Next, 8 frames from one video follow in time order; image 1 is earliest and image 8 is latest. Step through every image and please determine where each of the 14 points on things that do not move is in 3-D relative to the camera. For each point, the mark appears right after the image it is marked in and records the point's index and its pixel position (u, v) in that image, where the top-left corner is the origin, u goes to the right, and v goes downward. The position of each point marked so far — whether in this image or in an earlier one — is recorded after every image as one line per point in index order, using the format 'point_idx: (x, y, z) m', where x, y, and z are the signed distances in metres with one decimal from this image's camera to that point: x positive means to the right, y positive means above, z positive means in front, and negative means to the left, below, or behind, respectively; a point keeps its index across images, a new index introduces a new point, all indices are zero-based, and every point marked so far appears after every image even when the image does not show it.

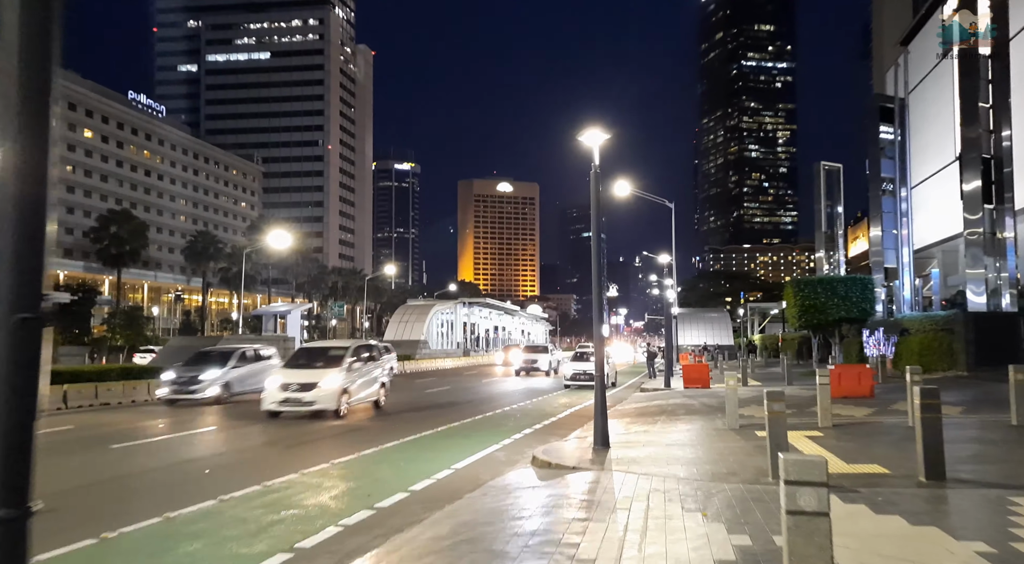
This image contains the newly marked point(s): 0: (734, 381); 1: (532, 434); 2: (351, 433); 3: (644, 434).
0: (+4.2, -1.9, +15.5) m
1: (+0.3, -3.1, +16.2) m
2: (-3.3, -3.1, +15.9) m
3: (+2.5, -2.9, +15.3) m
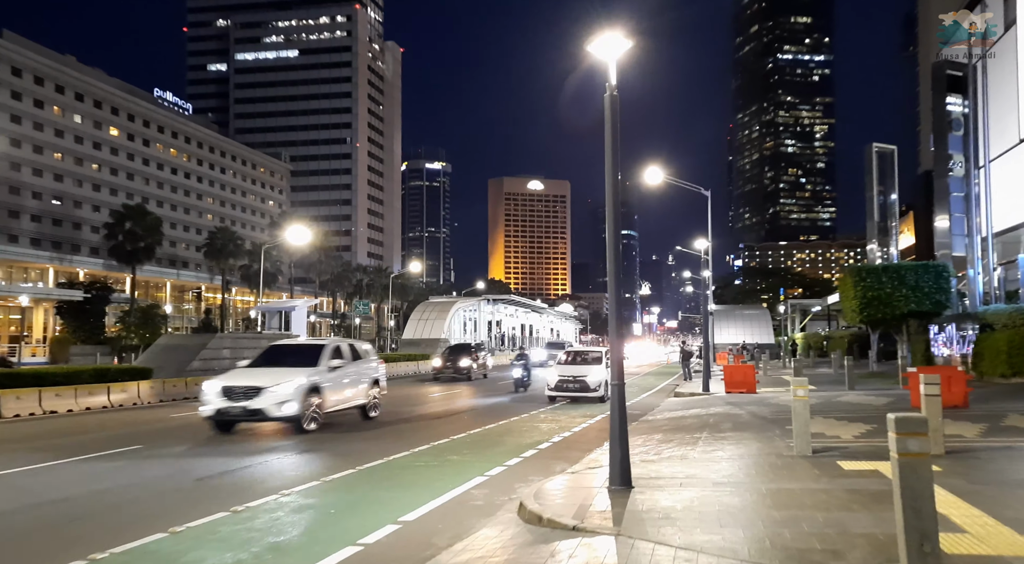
0: (+4.1, -1.5, +11.5) m
1: (+0.2, -2.7, +12.4) m
2: (-3.4, -2.8, +12.2) m
3: (+2.4, -2.5, +11.5) m
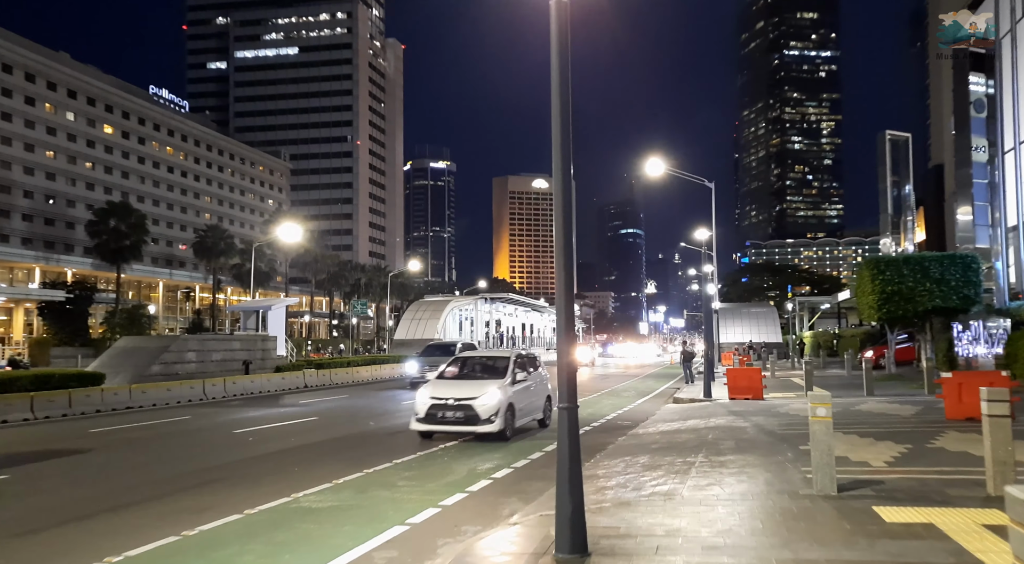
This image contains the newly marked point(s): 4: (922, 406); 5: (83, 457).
0: (+3.4, -1.4, +8.8) m
1: (-0.5, -2.6, +9.7) m
2: (-4.1, -2.6, +9.6) m
3: (+1.7, -2.4, +8.8) m
4: (+9.5, -2.9, +18.9) m
5: (-7.4, -3.0, +14.1) m
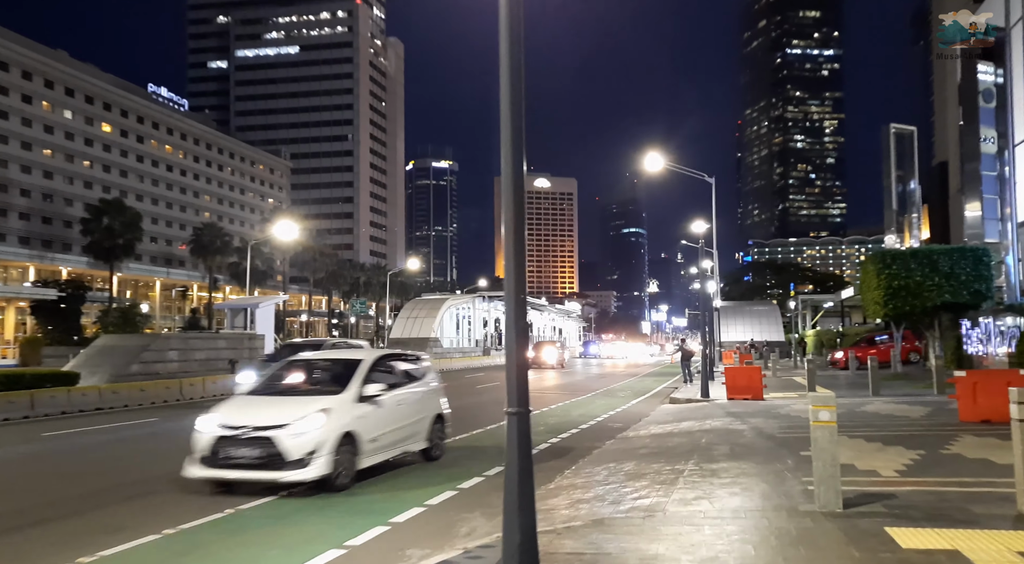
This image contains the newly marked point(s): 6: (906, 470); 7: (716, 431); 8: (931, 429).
0: (+3.0, -1.2, +7.7) m
1: (-0.9, -2.4, +8.6) m
2: (-4.5, -2.5, +8.5) m
3: (+1.3, -2.2, +7.6) m
4: (+9.1, -2.7, +17.7) m
5: (-7.8, -2.8, +13.0) m
6: (+4.8, -2.3, +9.9) m
7: (+3.9, -2.8, +15.4) m
8: (+7.1, -2.5, +13.8) m
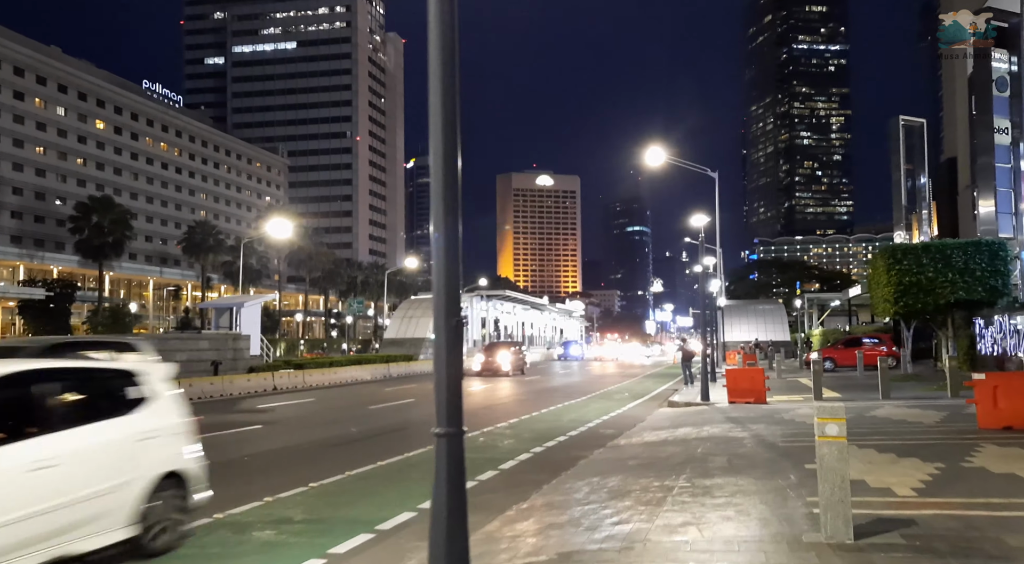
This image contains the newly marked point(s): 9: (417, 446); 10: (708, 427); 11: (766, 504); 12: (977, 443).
0: (+2.6, -1.1, +6.5) m
1: (-1.3, -2.4, +7.4) m
2: (-4.9, -2.4, +7.3) m
3: (+0.9, -2.2, +6.5) m
4: (+8.8, -2.6, +16.5) m
5: (-8.1, -2.8, +11.9) m
6: (+4.4, -2.2, +8.7) m
7: (+3.5, -2.7, +14.2) m
8: (+6.8, -2.4, +12.6) m
9: (-1.7, -3.1, +15.3) m
10: (+3.9, -2.9, +16.3) m
11: (+2.5, -2.2, +8.1) m
12: (+6.6, -2.3, +11.6) m
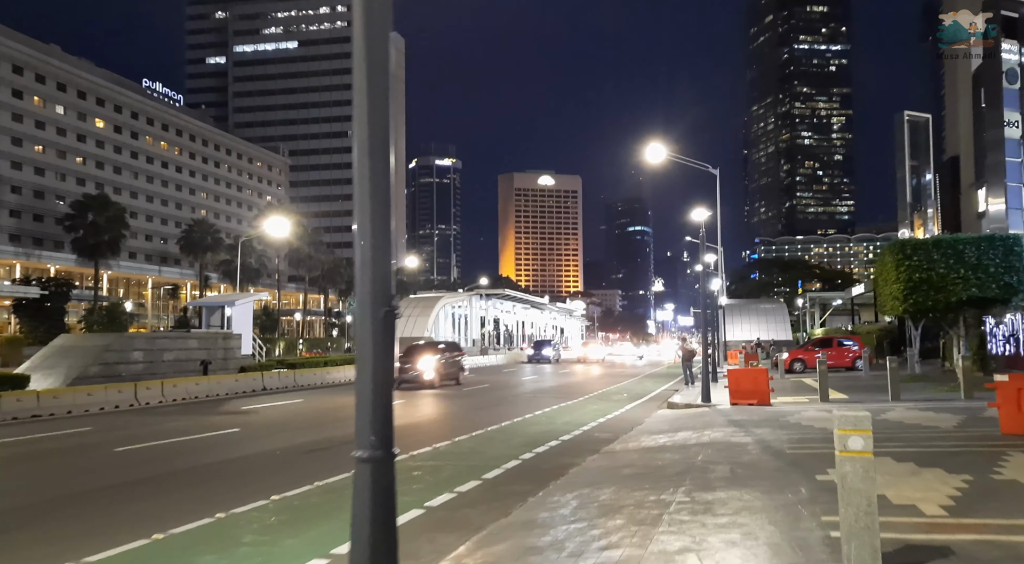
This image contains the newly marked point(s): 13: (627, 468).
0: (+2.4, -1.1, +5.5) m
1: (-1.5, -2.3, +6.5) m
2: (-5.1, -2.3, +6.4) m
3: (+0.7, -2.1, +5.5) m
4: (+8.6, -2.5, +15.5) m
5: (-8.4, -2.7, +10.9) m
6: (+4.2, -2.1, +7.7) m
7: (+3.3, -2.6, +13.2) m
8: (+6.5, -2.3, +11.6) m
9: (-1.9, -3.0, +14.4) m
10: (+3.7, -2.8, +15.3) m
11: (+2.3, -2.1, +7.1) m
12: (+6.4, -2.2, +10.6) m
13: (+1.6, -2.6, +11.6) m
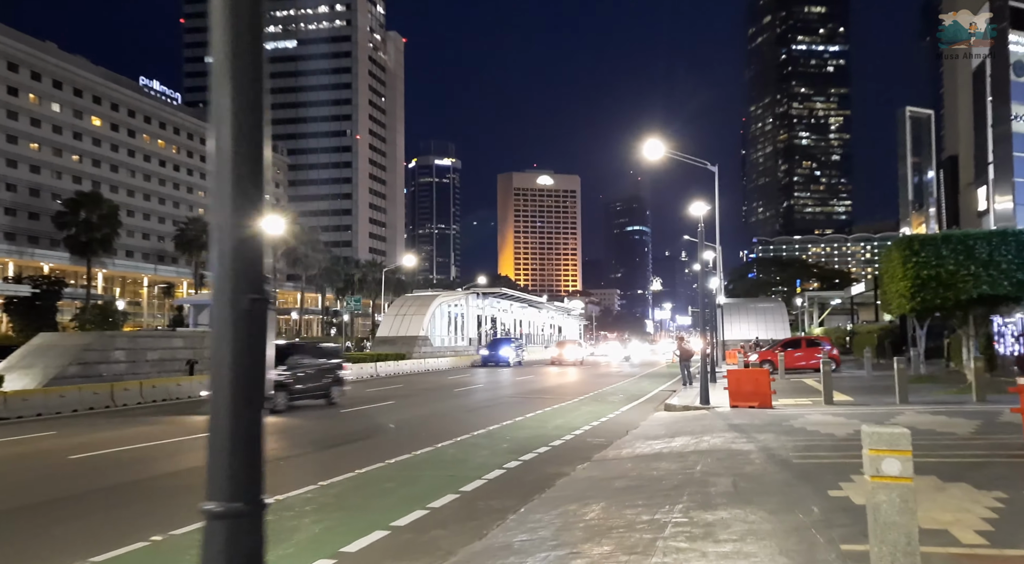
0: (+2.2, -1.0, +4.6) m
1: (-1.7, -2.2, +5.5) m
2: (-5.3, -2.3, +5.4) m
3: (+0.5, -2.0, +4.5) m
4: (+8.3, -2.5, +14.5) m
5: (-8.6, -2.6, +9.9) m
6: (+4.0, -2.0, +6.8) m
7: (+3.1, -2.6, +12.2) m
8: (+6.3, -2.2, +10.7) m
9: (-2.1, -2.9, +13.4) m
10: (+3.5, -2.7, +14.3) m
11: (+2.1, -2.1, +6.2) m
12: (+6.2, -2.1, +9.6) m
13: (+1.3, -2.6, +10.6) m
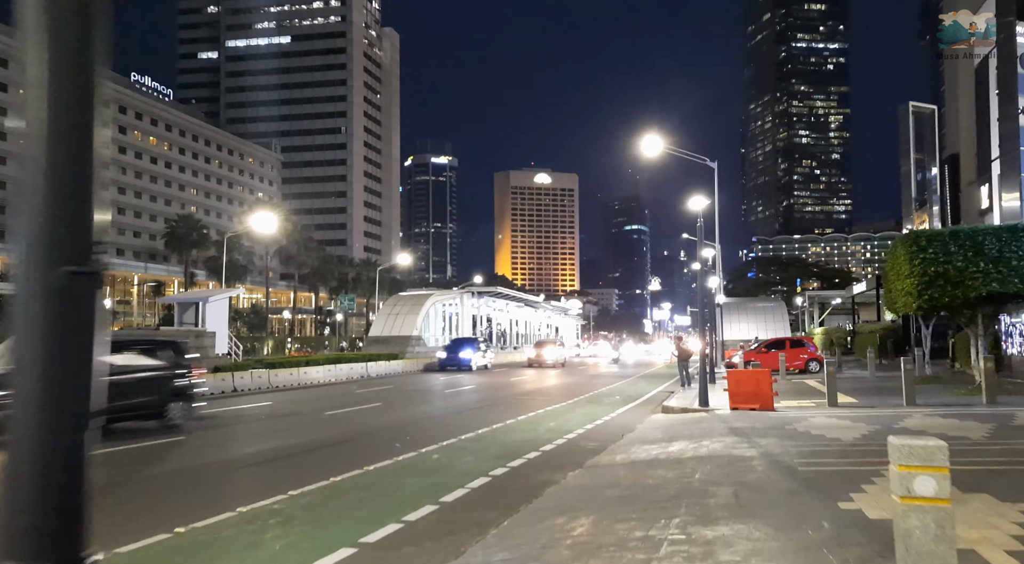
0: (+2.0, -0.9, +3.8) m
1: (-1.9, -2.1, +4.8) m
2: (-5.5, -2.2, +4.7) m
3: (+0.3, -1.9, +3.8) m
4: (+8.1, -2.4, +13.8) m
5: (-8.8, -2.5, +9.2) m
6: (+3.8, -2.0, +6.1) m
7: (+2.9, -2.5, +11.5) m
8: (+6.1, -2.2, +10.0) m
9: (-2.3, -2.8, +12.7) m
10: (+3.3, -2.7, +13.6) m
11: (+1.9, -2.0, +5.4) m
12: (+6.0, -2.1, +8.9) m
13: (+1.1, -2.5, +9.9) m
